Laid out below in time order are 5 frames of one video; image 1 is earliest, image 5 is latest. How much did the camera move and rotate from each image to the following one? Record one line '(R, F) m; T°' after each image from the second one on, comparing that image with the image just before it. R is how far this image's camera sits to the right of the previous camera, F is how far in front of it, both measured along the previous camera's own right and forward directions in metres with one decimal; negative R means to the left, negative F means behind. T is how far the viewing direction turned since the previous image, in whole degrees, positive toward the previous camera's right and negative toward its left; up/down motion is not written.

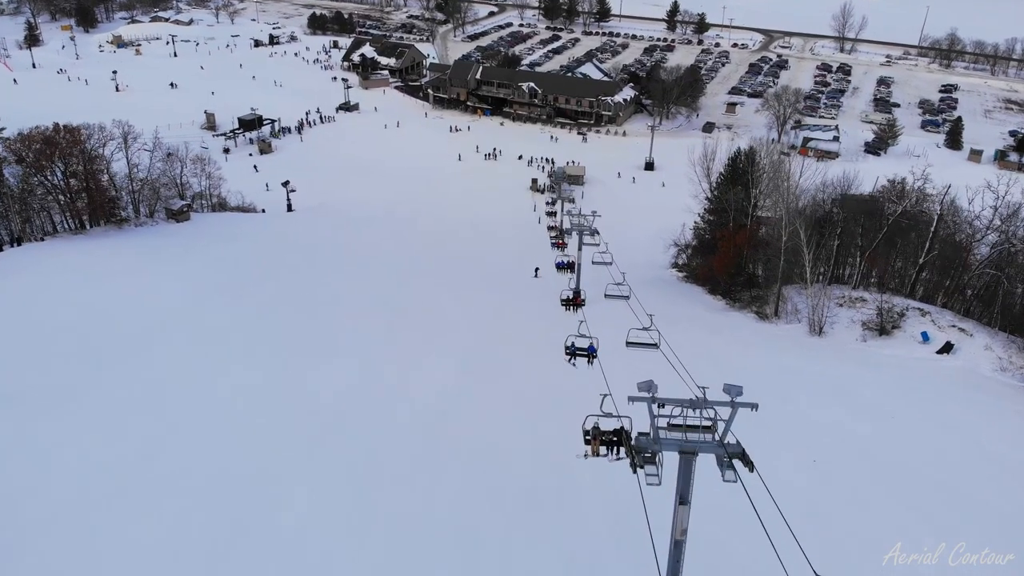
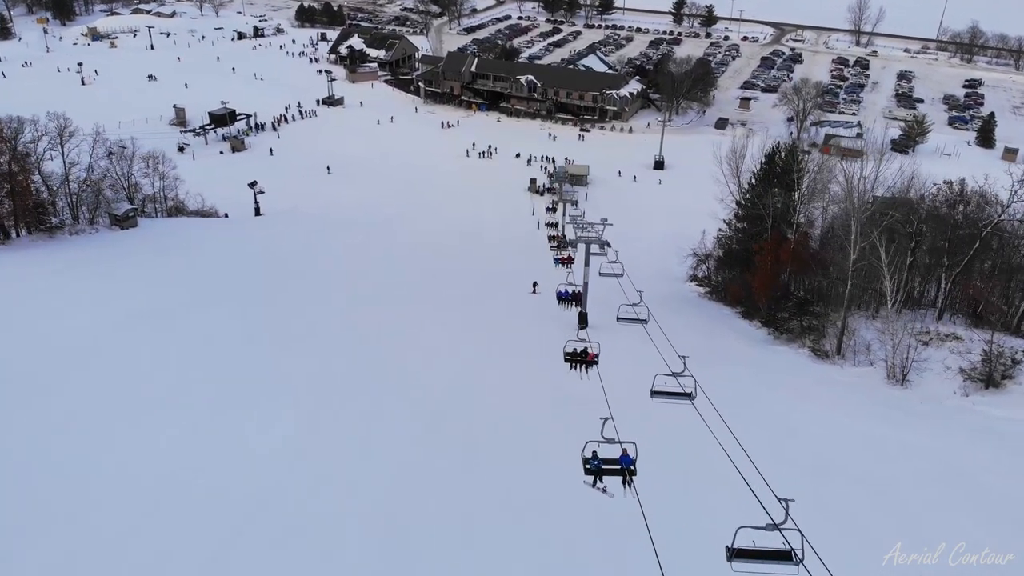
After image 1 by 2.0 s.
(+0.1, +3.8) m; 0°
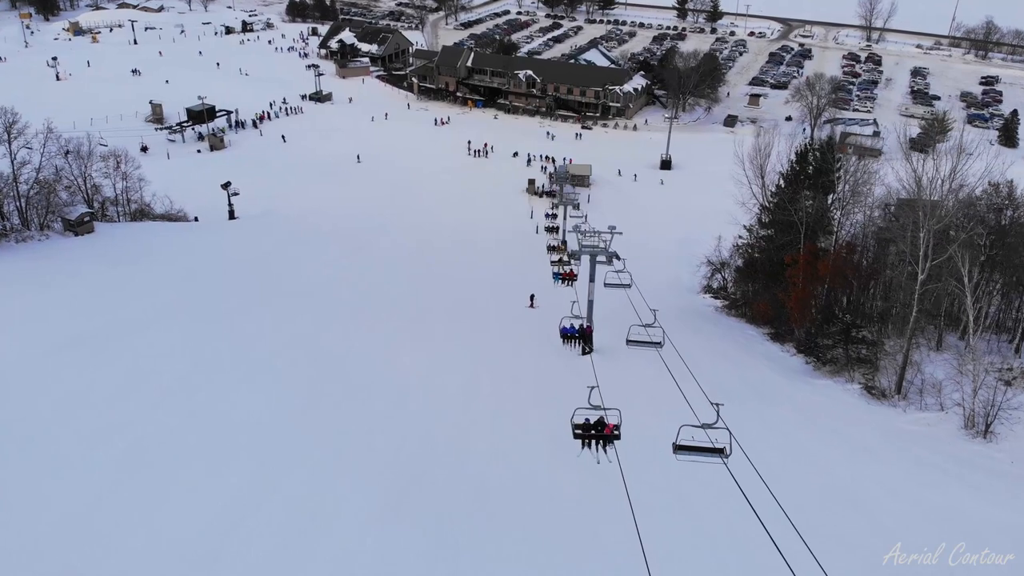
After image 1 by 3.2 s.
(+0.1, +2.4) m; 0°
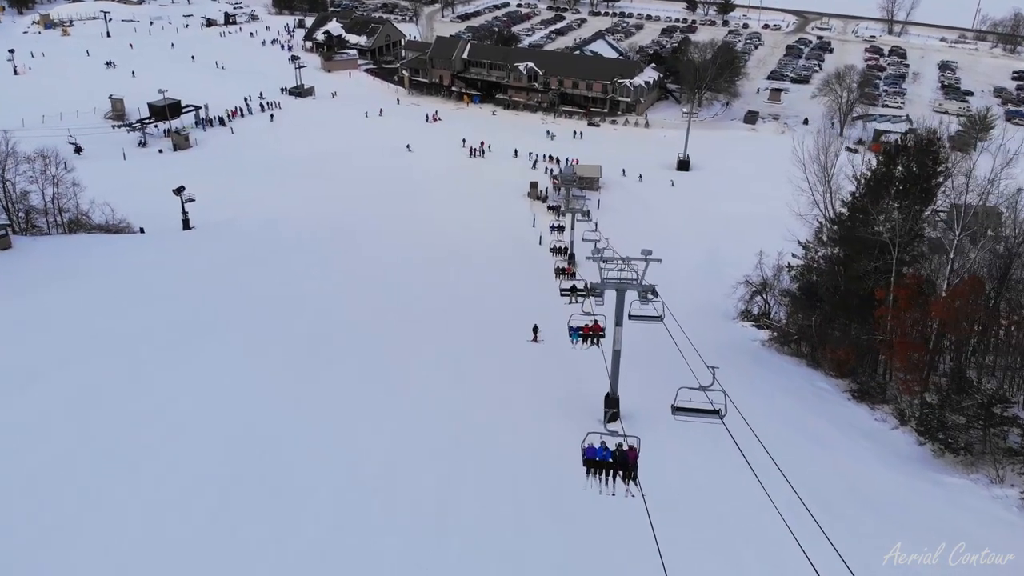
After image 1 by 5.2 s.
(0.0, +3.8) m; 0°
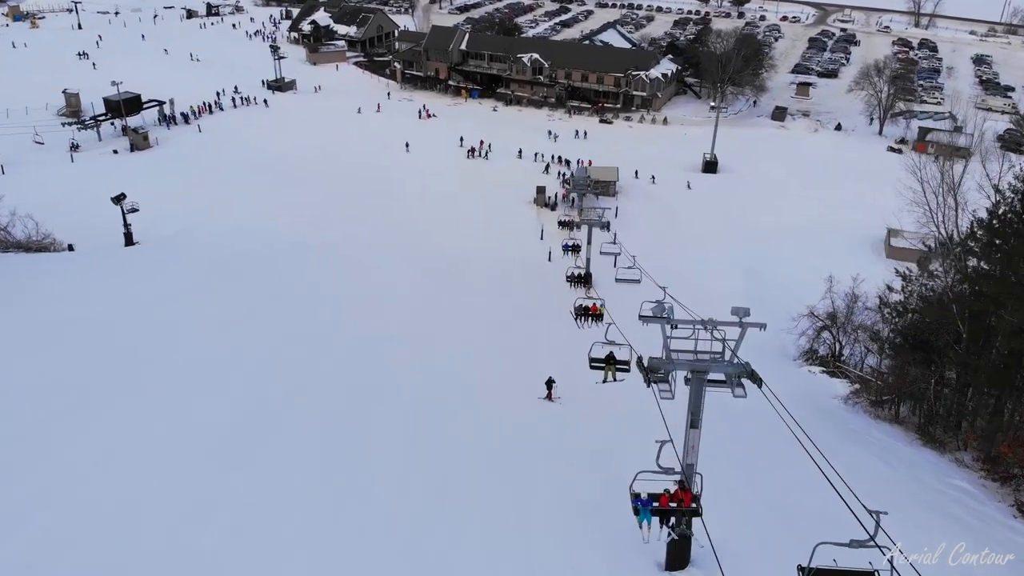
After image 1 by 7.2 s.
(-0.1, +3.8) m; 0°
